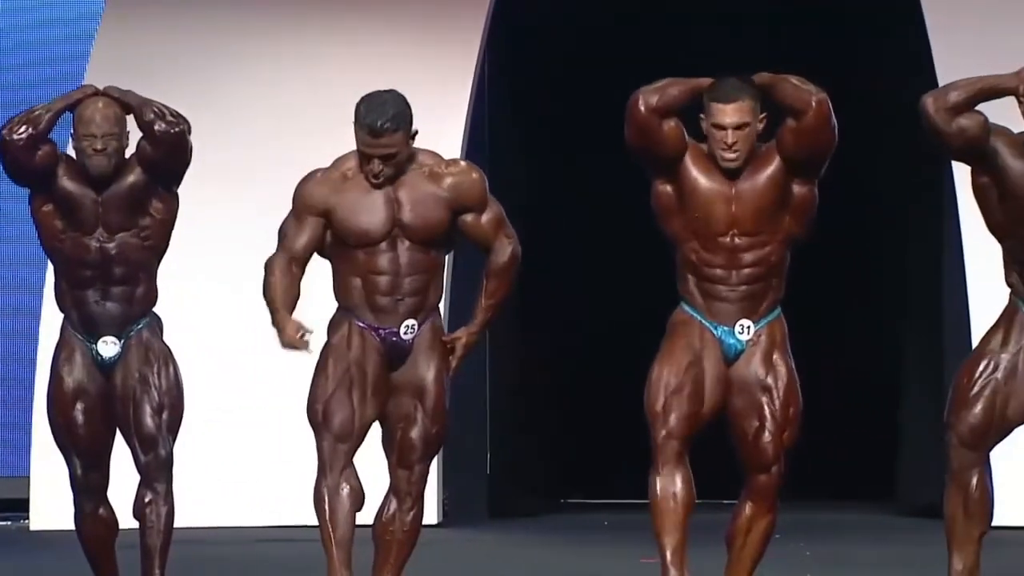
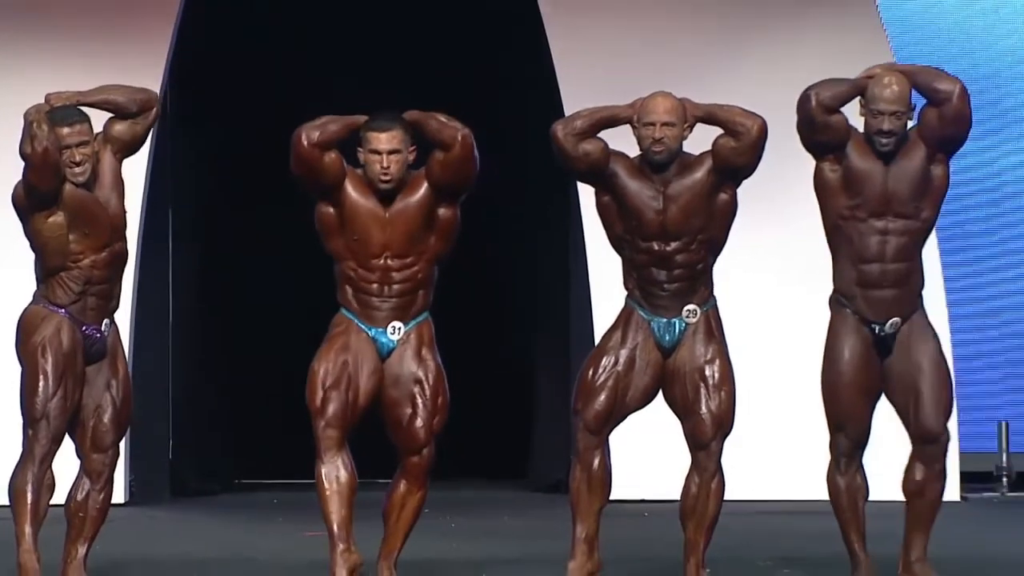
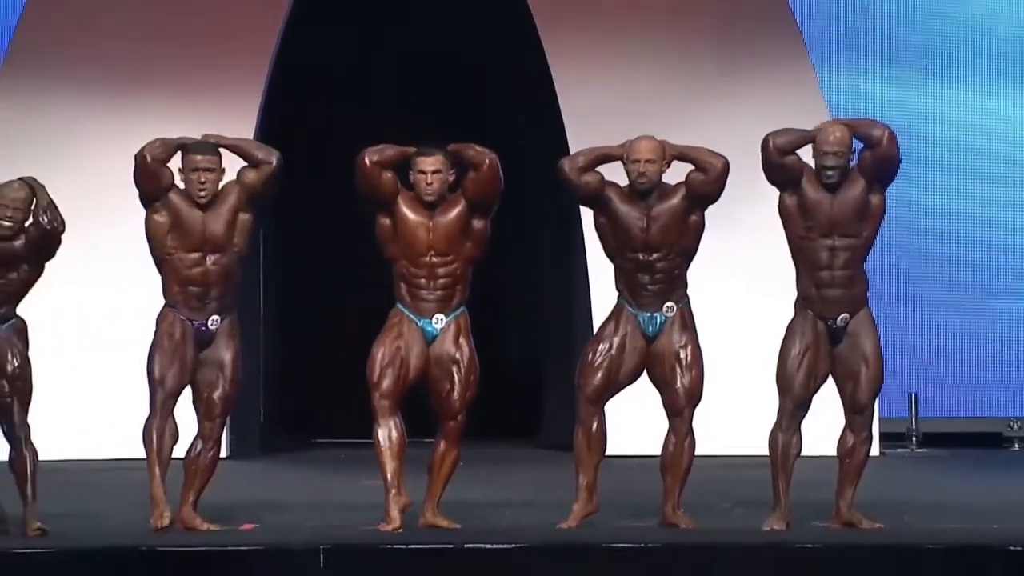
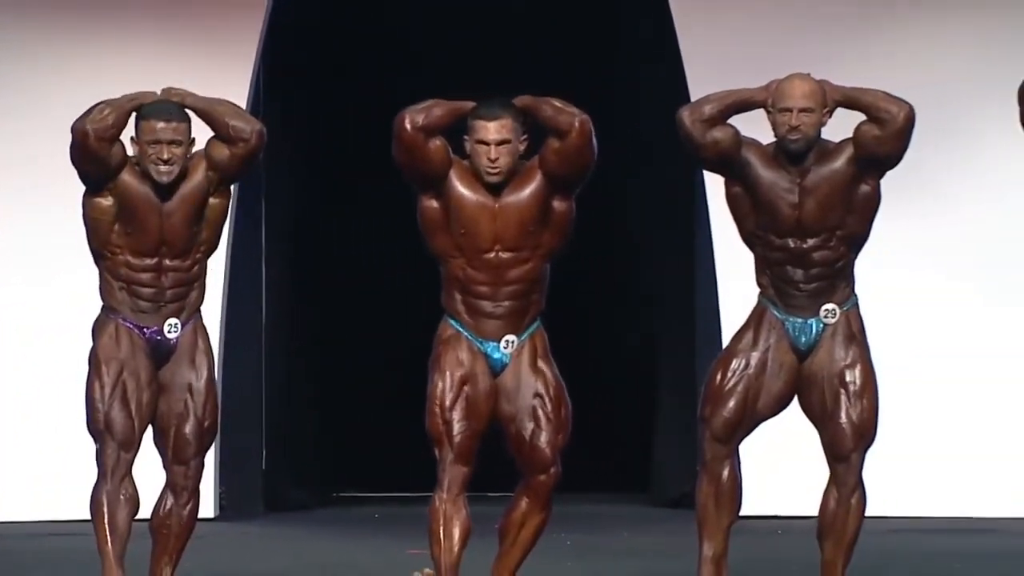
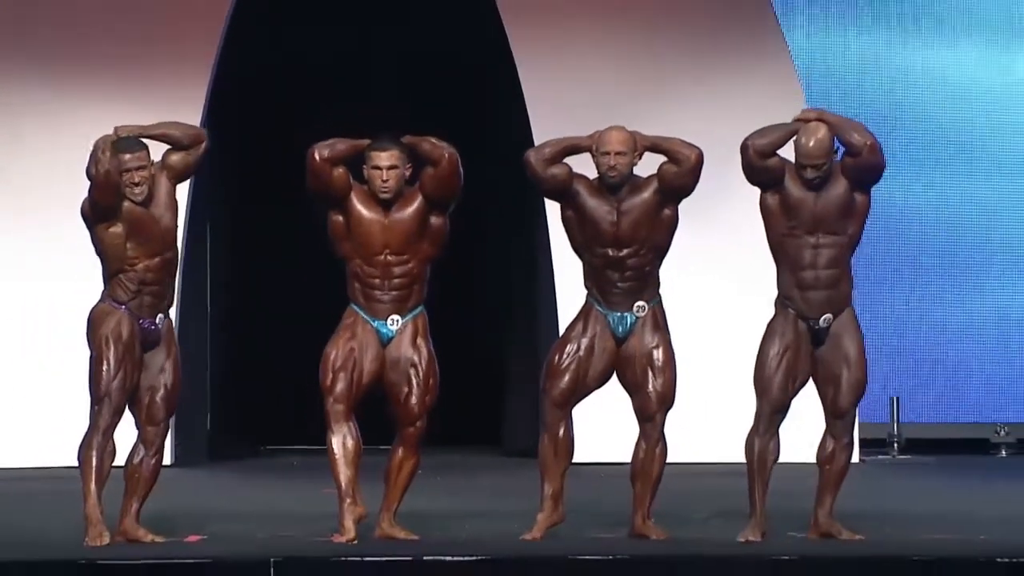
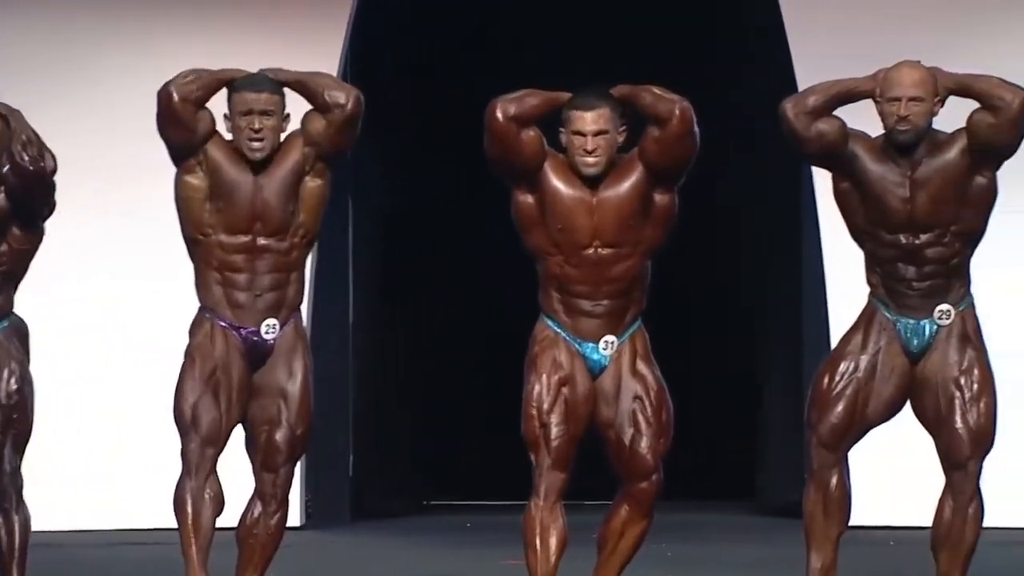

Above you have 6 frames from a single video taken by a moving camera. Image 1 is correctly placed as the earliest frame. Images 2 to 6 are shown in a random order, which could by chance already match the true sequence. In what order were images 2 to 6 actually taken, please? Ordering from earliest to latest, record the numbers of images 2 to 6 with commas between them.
6, 4, 2, 5, 3
